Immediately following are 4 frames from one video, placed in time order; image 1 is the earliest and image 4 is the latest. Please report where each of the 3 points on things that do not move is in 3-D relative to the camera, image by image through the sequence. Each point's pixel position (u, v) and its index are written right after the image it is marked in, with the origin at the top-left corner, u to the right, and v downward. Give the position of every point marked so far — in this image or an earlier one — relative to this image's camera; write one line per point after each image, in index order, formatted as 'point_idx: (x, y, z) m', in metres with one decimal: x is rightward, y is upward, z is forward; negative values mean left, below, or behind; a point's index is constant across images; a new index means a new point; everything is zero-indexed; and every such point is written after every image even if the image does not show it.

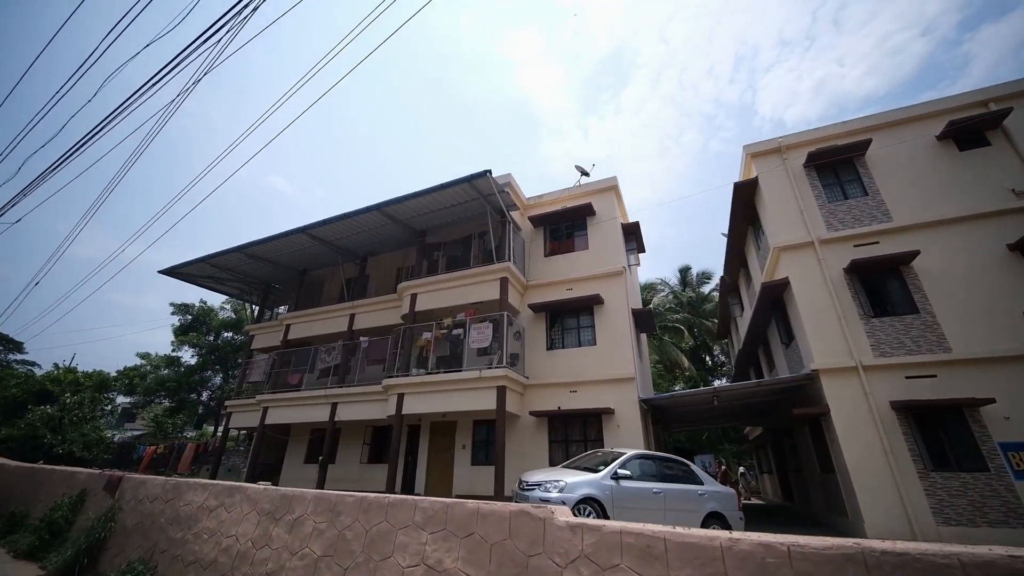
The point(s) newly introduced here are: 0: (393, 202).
0: (-3.7, +2.7, +13.5) m
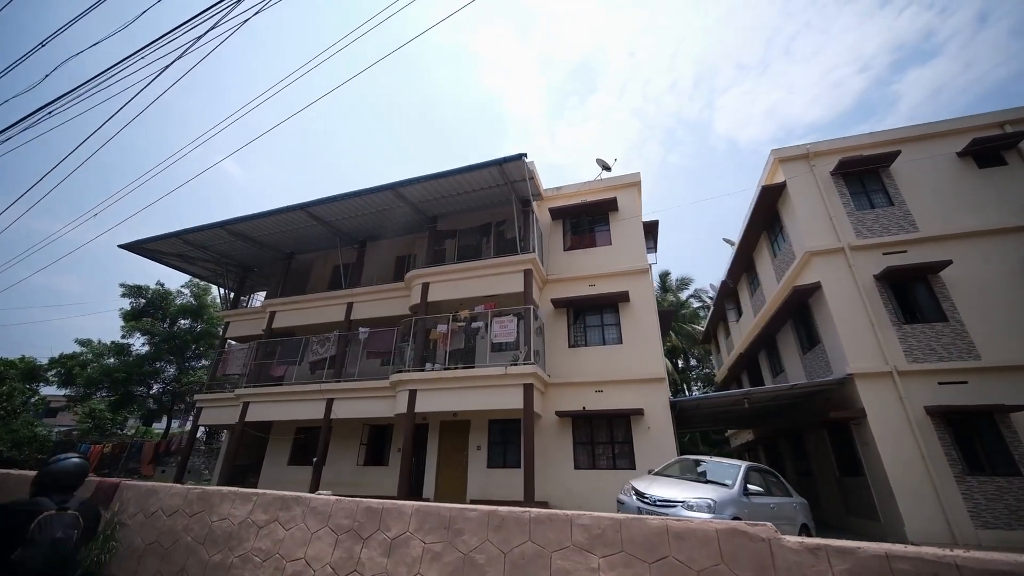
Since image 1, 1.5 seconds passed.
0: (-3.0, +3.1, +12.4) m
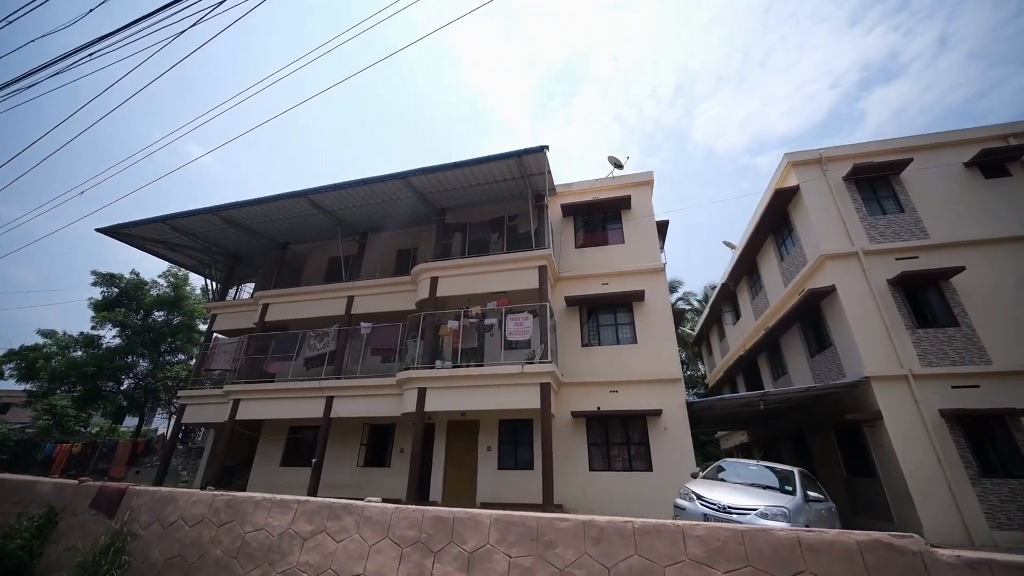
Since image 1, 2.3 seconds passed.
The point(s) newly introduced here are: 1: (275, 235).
0: (-2.5, +3.2, +11.9) m
1: (-8.4, +1.9, +15.1) m
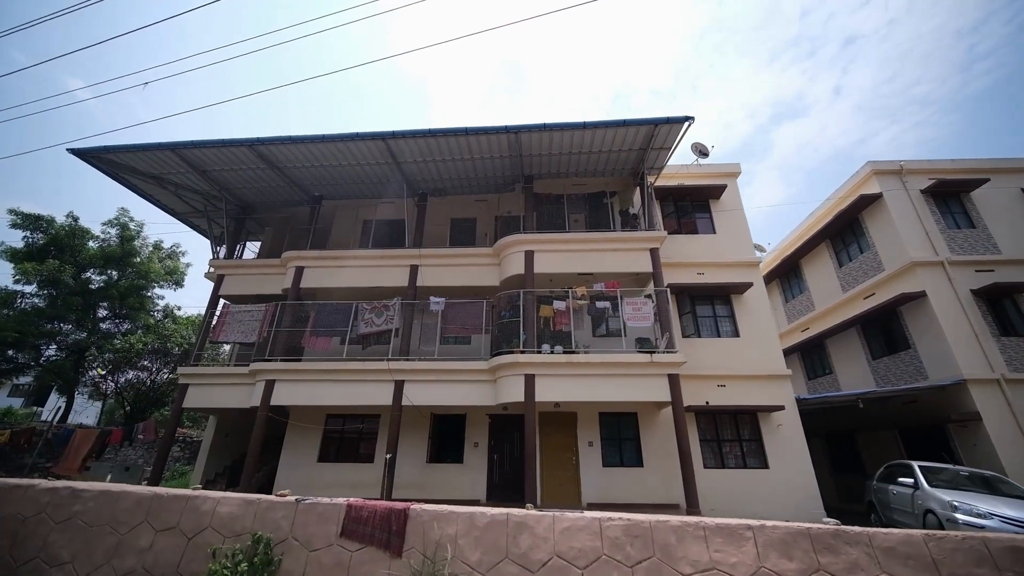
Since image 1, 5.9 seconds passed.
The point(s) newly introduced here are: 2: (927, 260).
0: (+0.6, +3.9, +10.4) m
1: (-5.8, +3.0, +12.5) m
2: (+11.4, +0.8, +11.8) m
